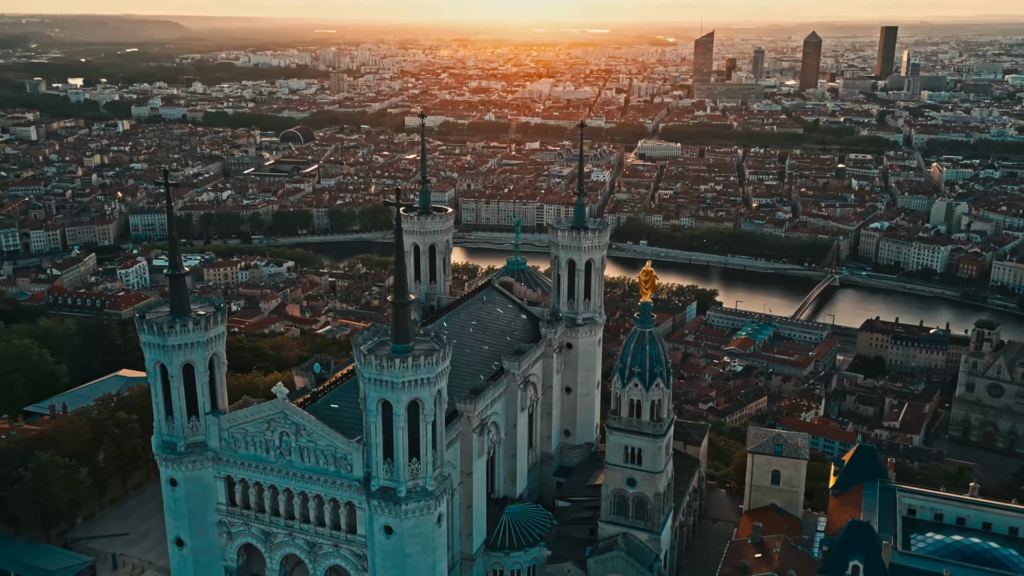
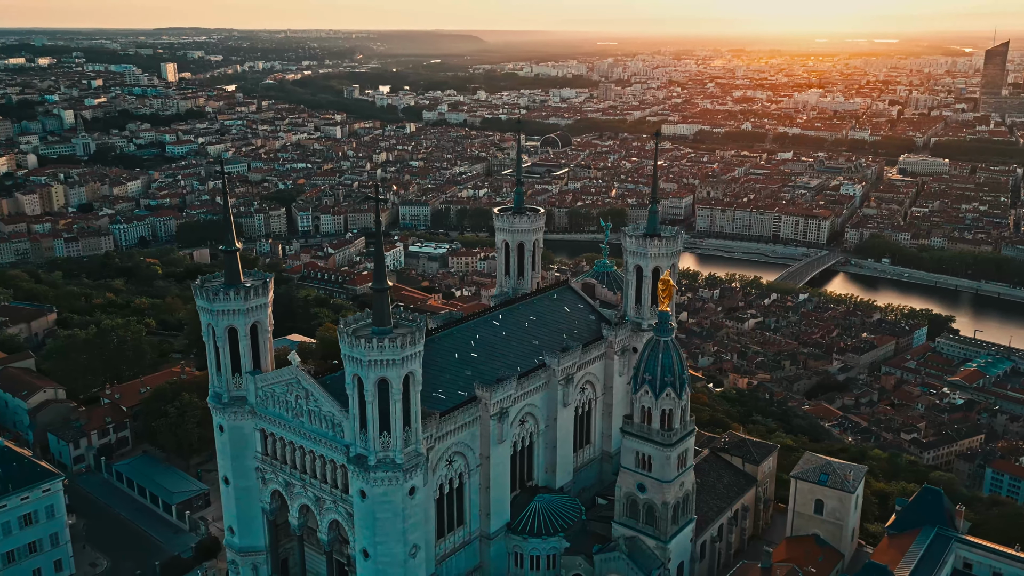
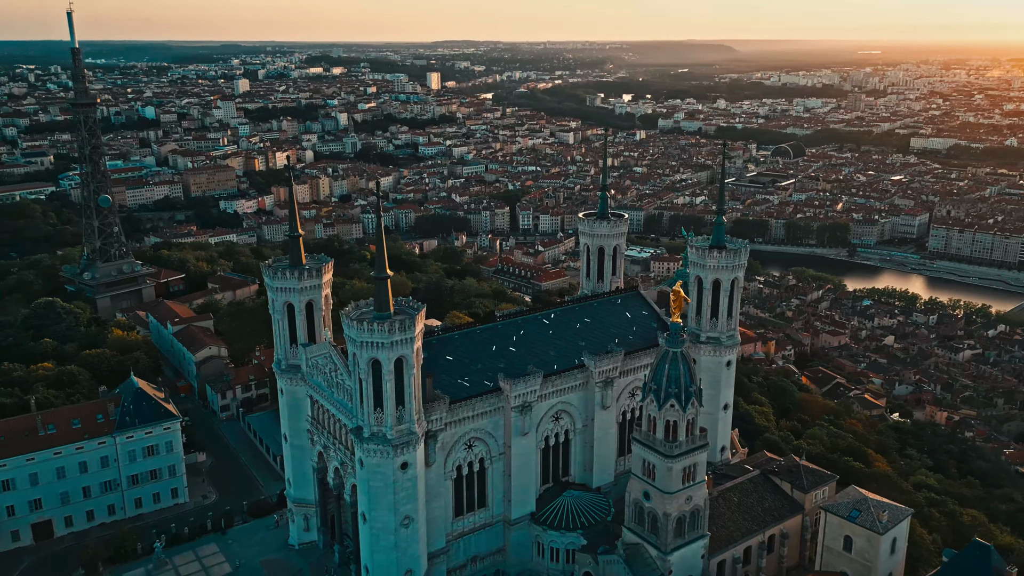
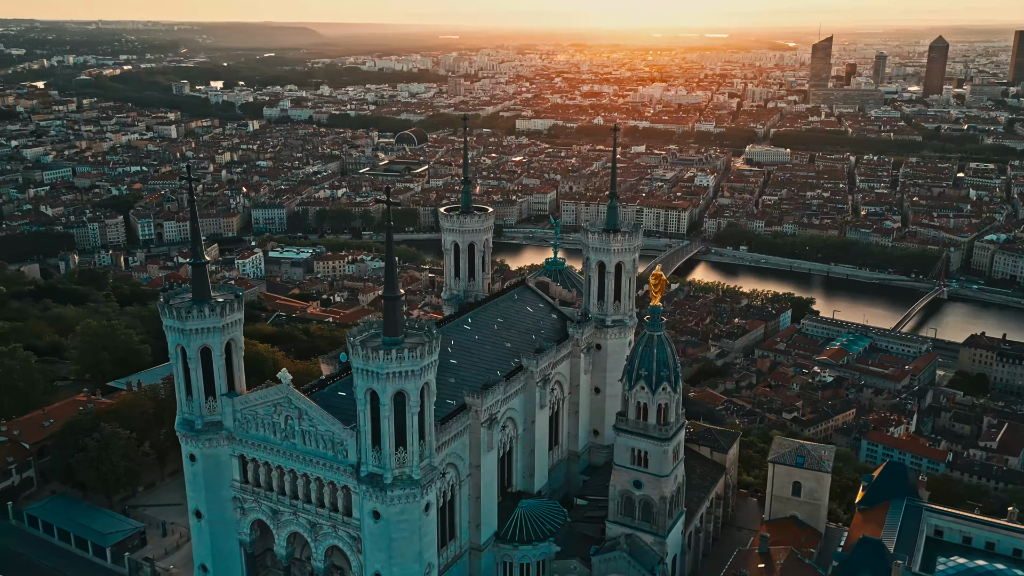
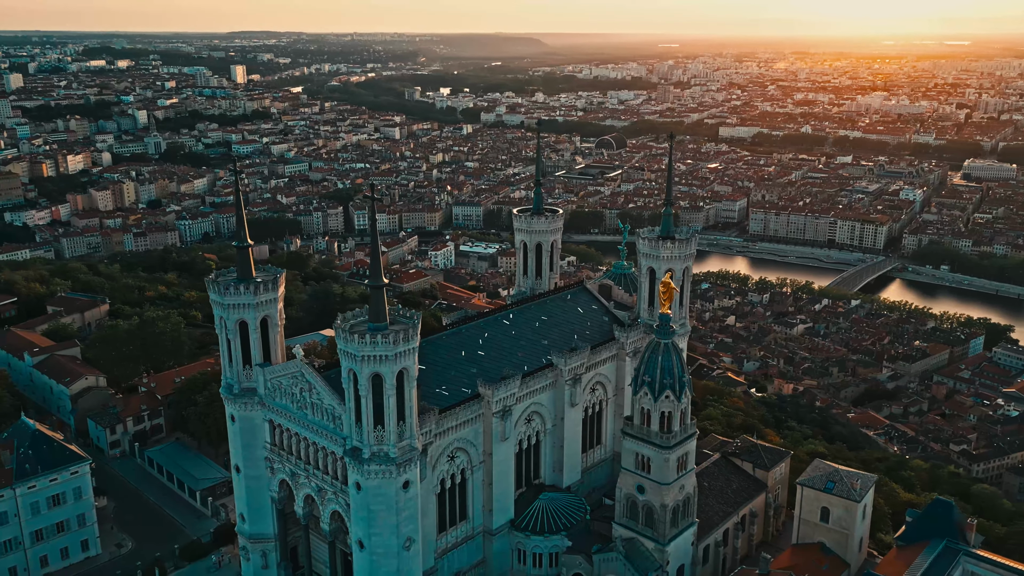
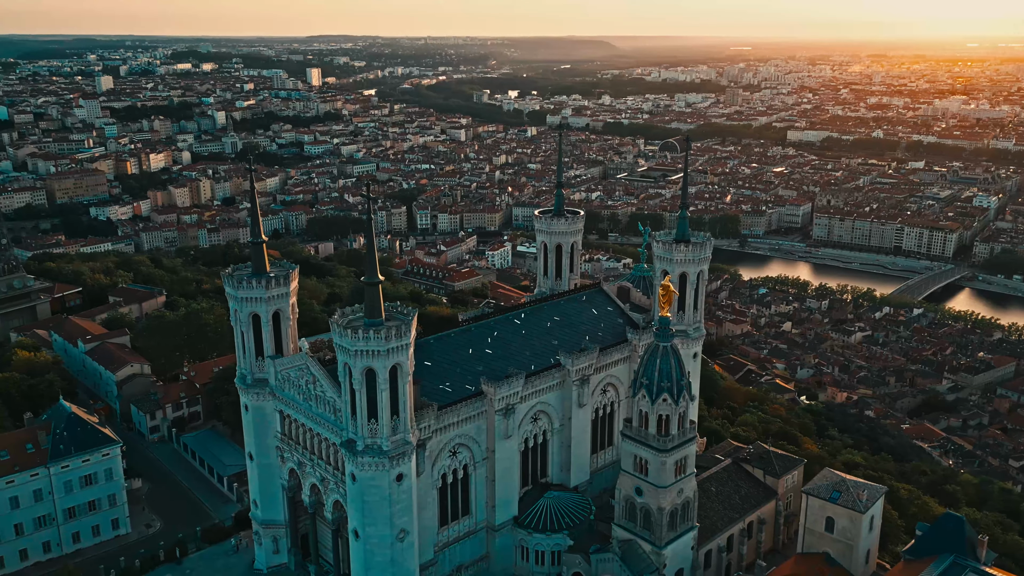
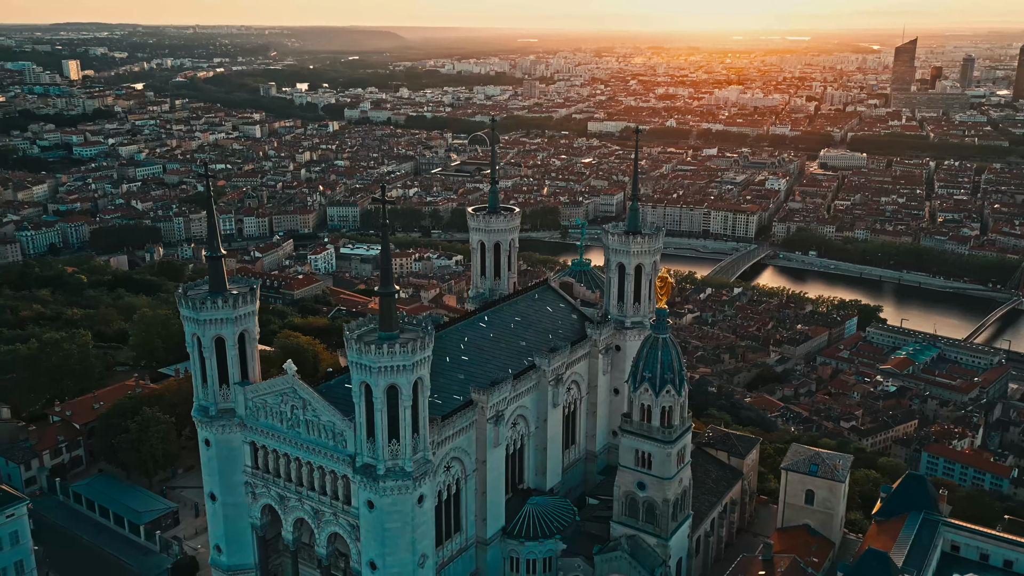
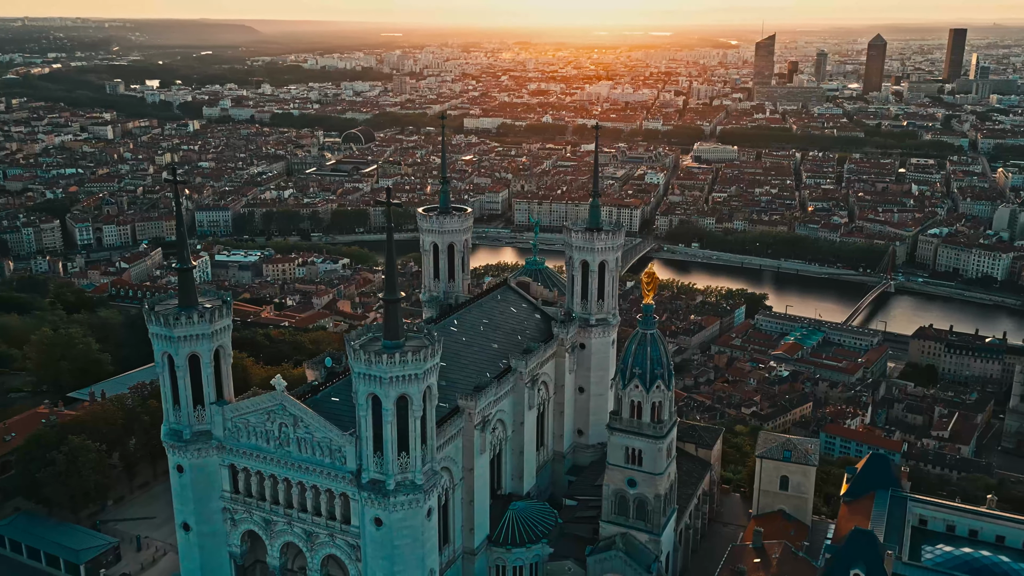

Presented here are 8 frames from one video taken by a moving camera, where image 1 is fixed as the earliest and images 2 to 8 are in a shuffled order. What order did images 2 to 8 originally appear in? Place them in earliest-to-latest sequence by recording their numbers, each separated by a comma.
8, 4, 7, 2, 5, 6, 3
